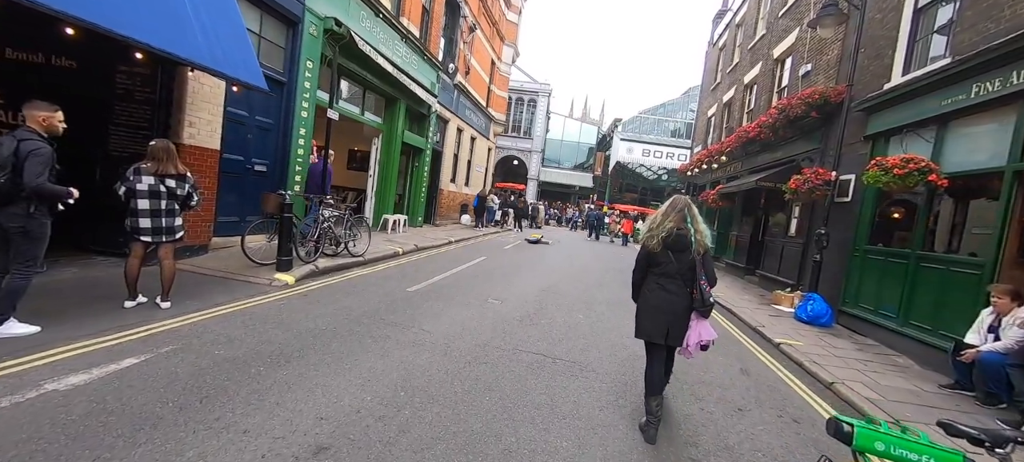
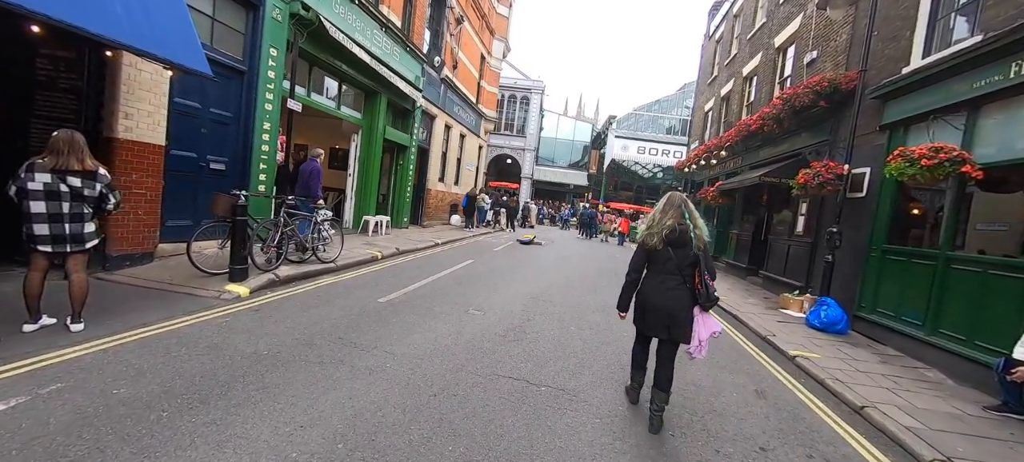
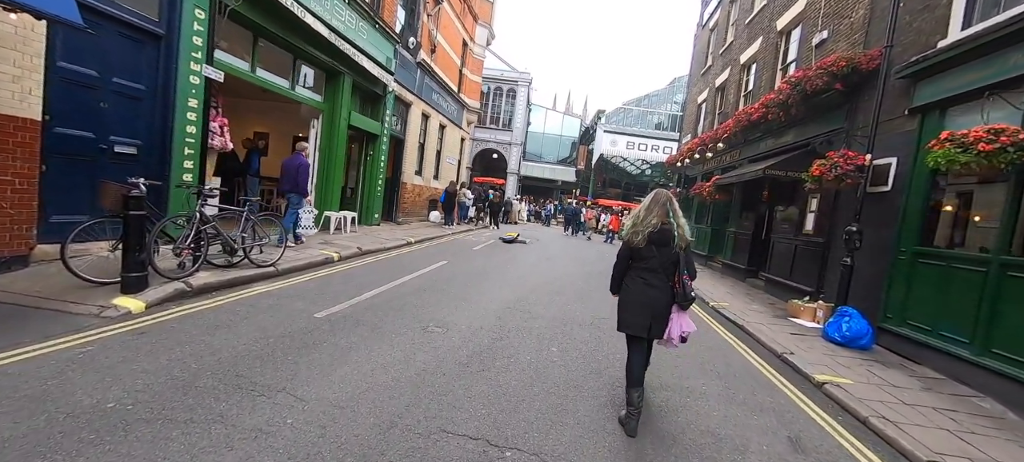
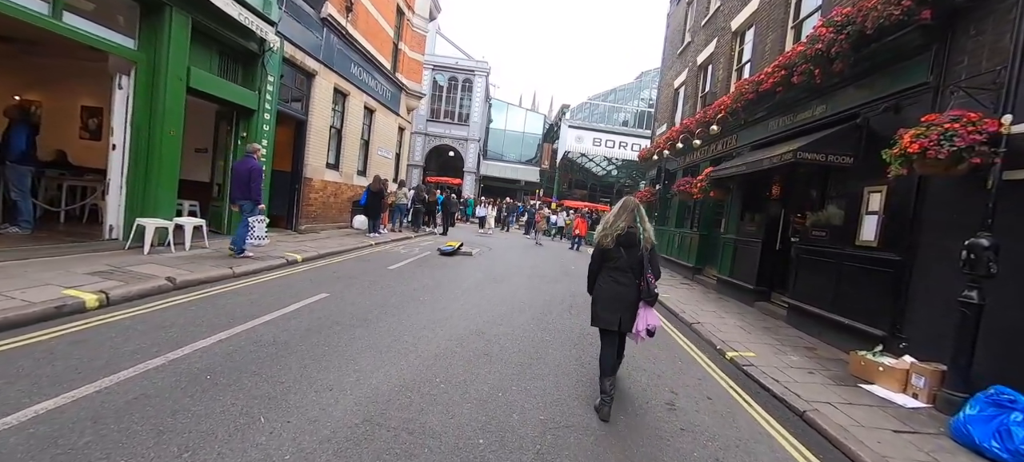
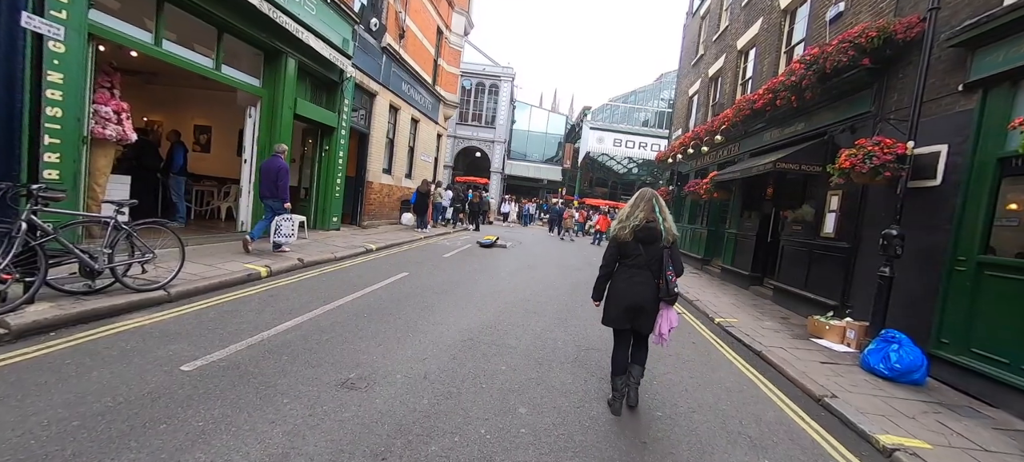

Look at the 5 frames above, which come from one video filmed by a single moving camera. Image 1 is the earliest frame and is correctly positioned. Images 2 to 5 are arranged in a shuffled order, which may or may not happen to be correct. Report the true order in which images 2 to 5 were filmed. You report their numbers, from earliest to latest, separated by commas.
2, 3, 5, 4
